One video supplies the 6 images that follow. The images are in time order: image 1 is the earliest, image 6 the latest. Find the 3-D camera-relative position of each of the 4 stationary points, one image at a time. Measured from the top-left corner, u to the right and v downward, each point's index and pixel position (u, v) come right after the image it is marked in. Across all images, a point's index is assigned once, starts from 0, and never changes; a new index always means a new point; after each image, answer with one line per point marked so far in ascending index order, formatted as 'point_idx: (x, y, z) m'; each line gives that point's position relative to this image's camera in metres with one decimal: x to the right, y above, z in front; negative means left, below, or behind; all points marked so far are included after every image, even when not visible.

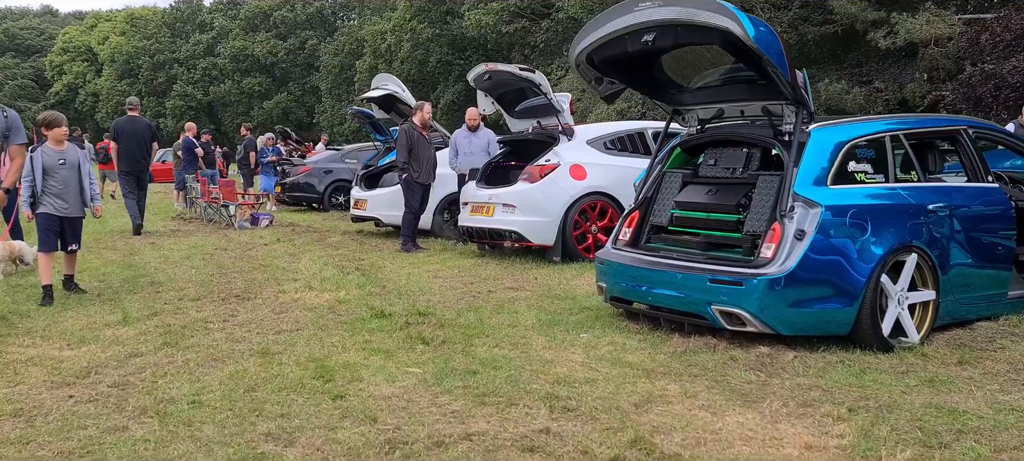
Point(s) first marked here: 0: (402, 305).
0: (-0.7, -0.5, +5.3) m
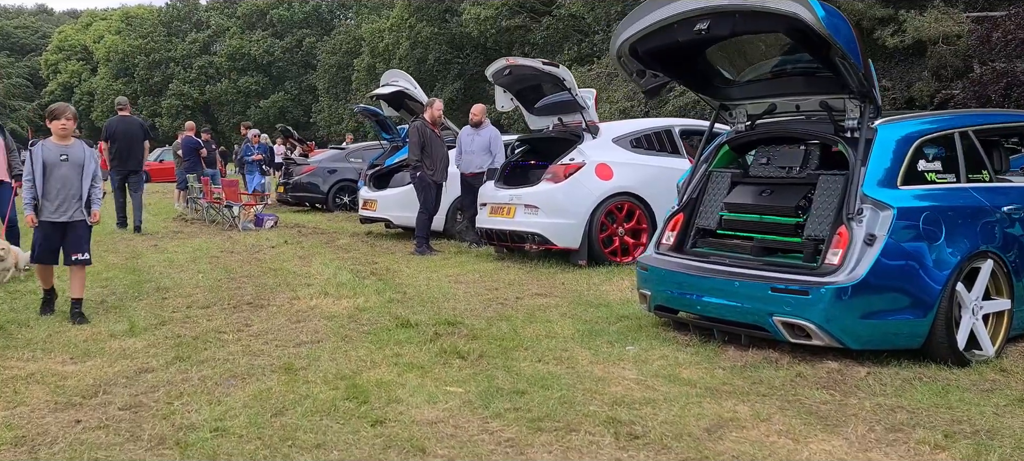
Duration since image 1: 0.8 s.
0: (-0.5, -0.5, +5.0) m
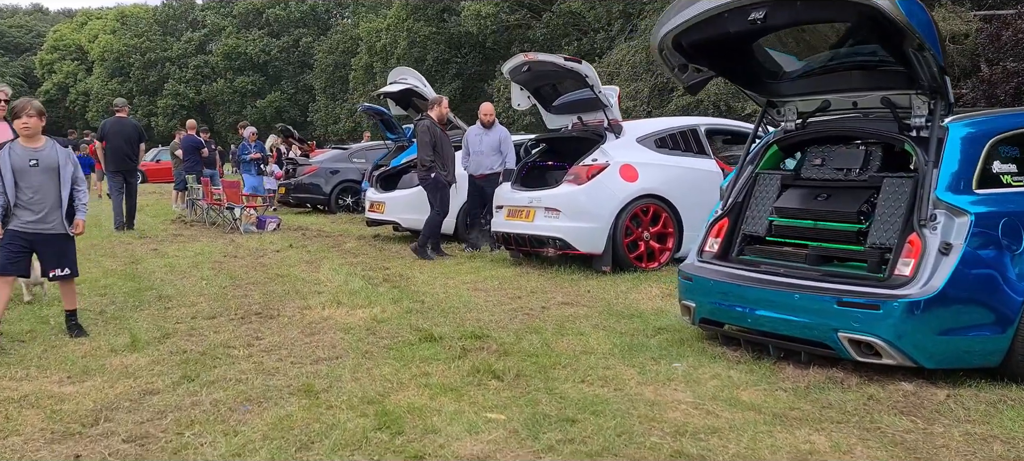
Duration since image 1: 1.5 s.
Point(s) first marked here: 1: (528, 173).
0: (-0.3, -0.5, +4.7) m
1: (+0.1, +0.5, +7.3) m
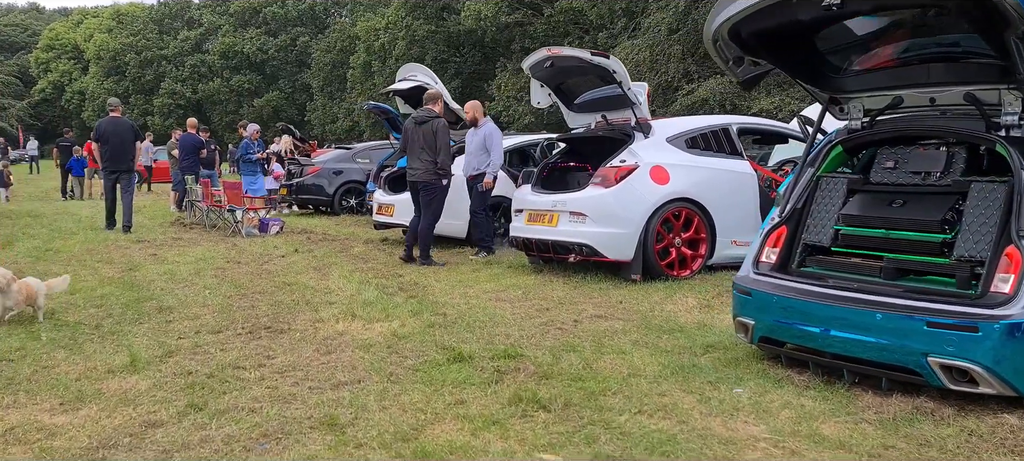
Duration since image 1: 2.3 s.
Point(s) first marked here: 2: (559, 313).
0: (-0.2, -0.5, +4.3) m
1: (+0.3, +0.4, +6.9) m
2: (+0.3, -0.5, +5.1) m
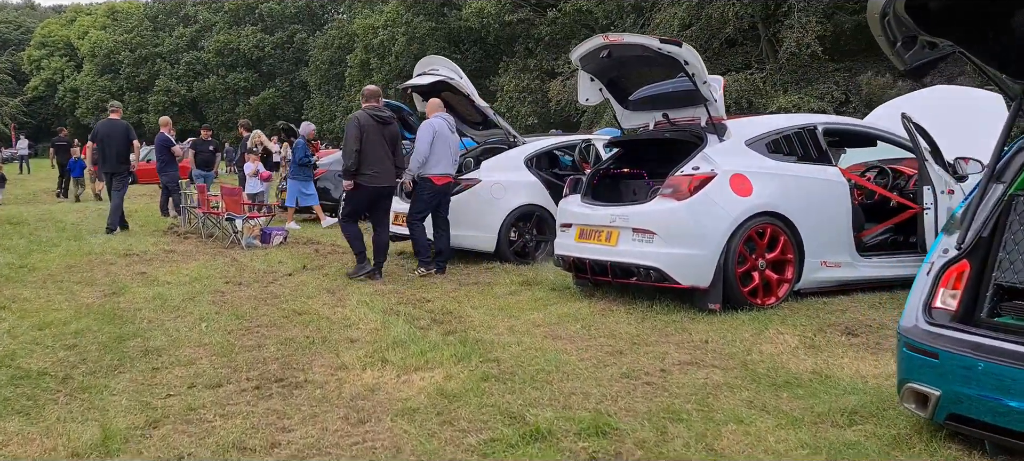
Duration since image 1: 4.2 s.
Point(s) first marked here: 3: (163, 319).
0: (+0.1, -0.7, +3.3) m
1: (+0.6, +0.3, +5.9) m
2: (+0.6, -0.6, +4.1) m
3: (-2.0, -0.5, +5.1) m
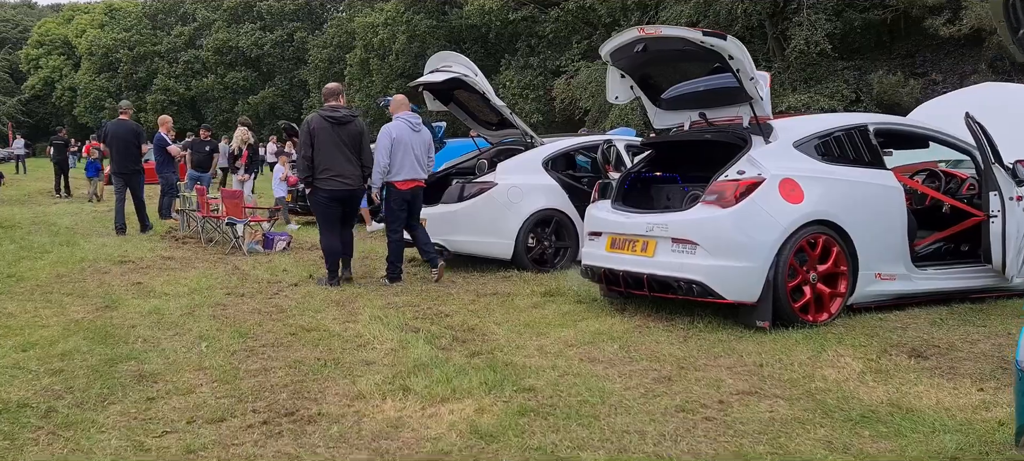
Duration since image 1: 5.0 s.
0: (+0.3, -0.7, +2.9) m
1: (+0.8, +0.3, +5.5) m
2: (+0.7, -0.7, +3.7) m
3: (-1.9, -0.6, +4.7) m
